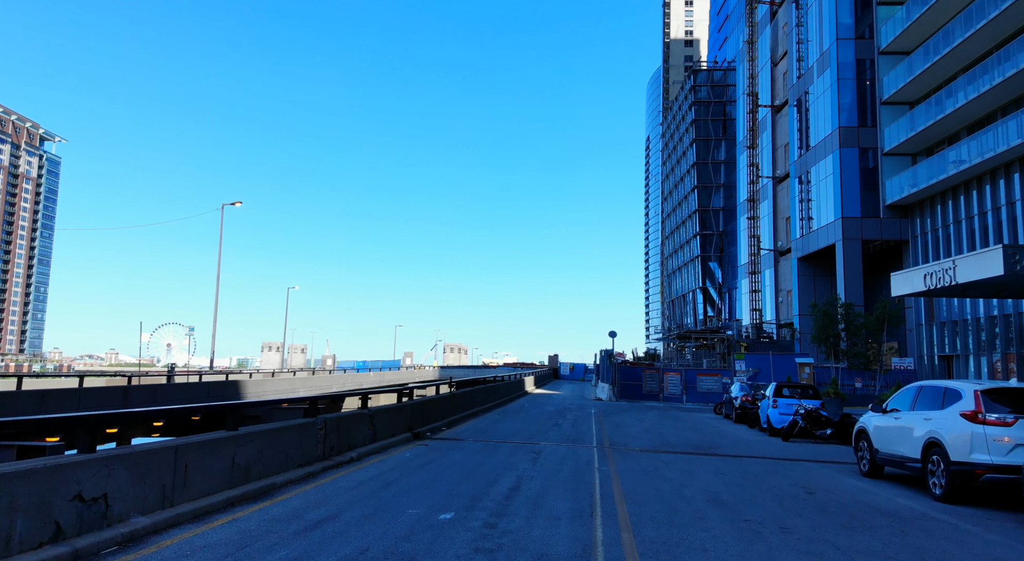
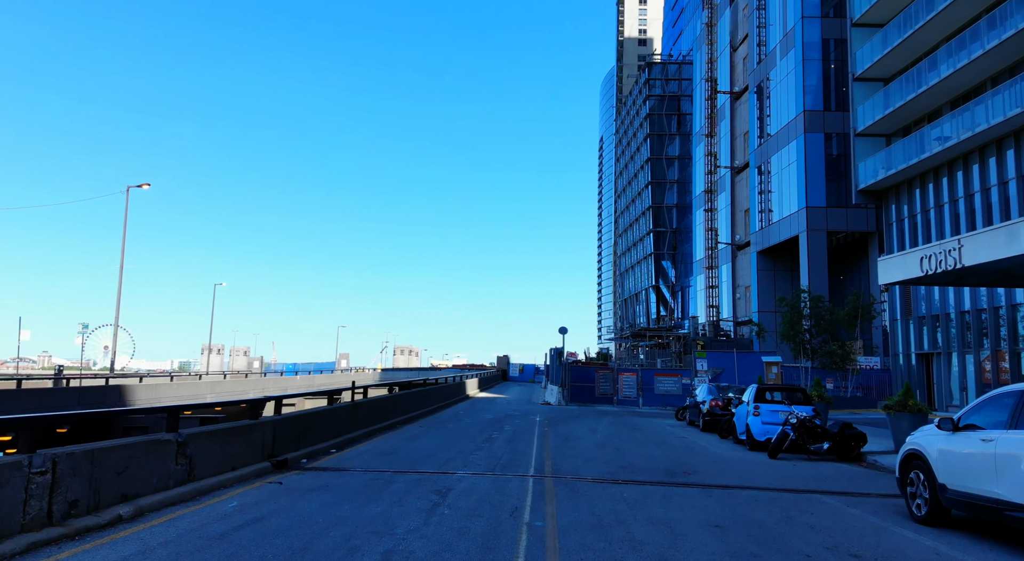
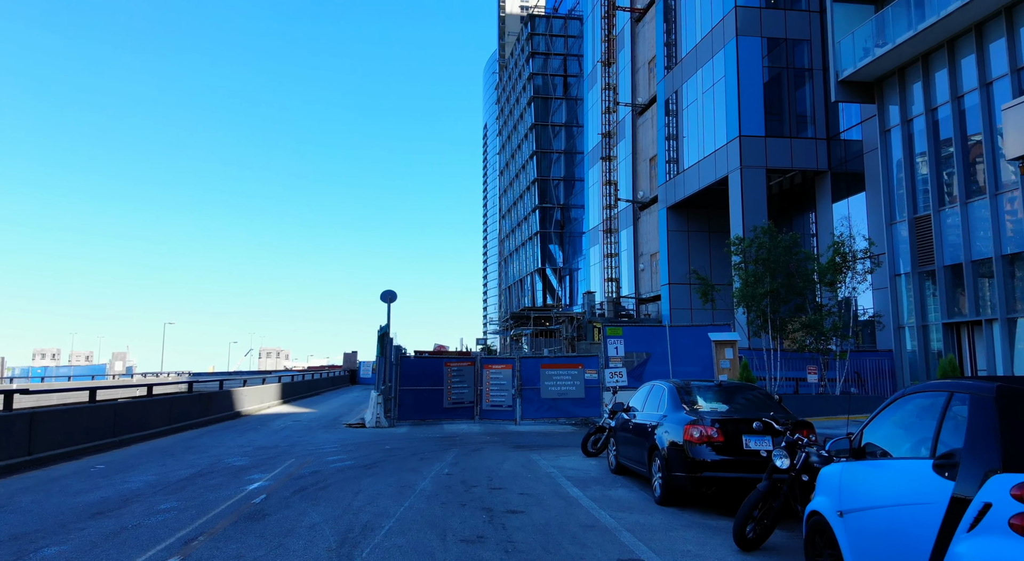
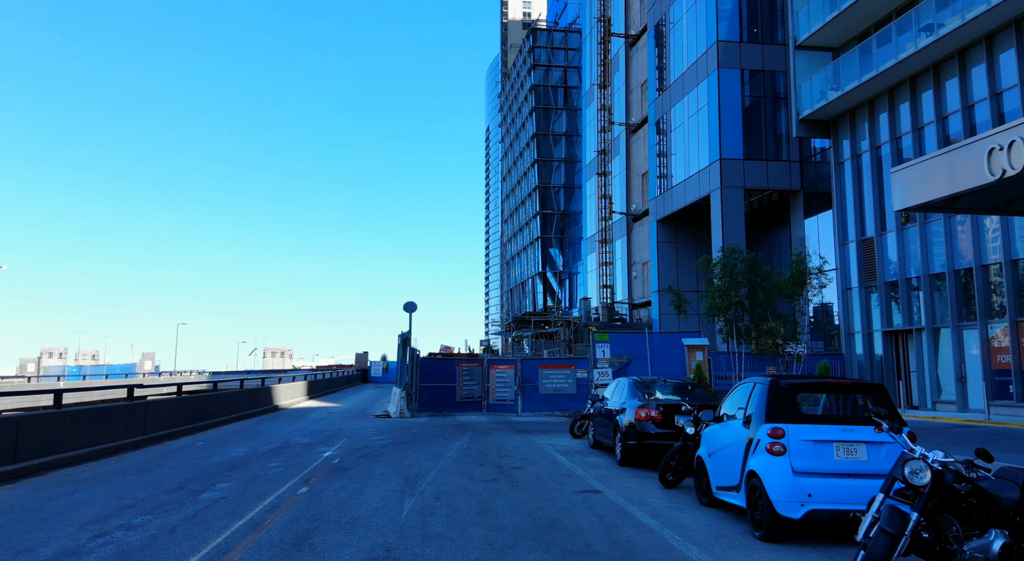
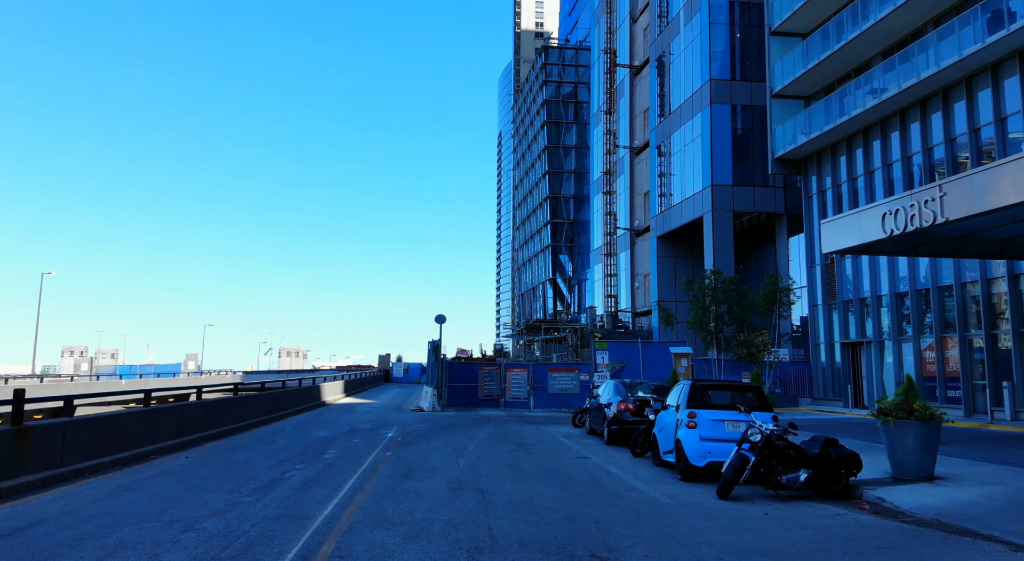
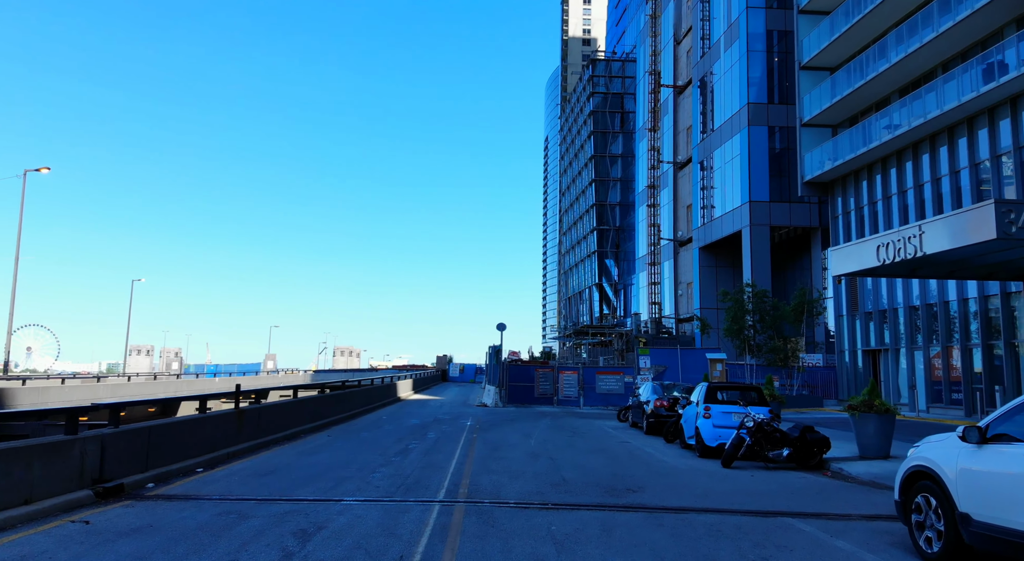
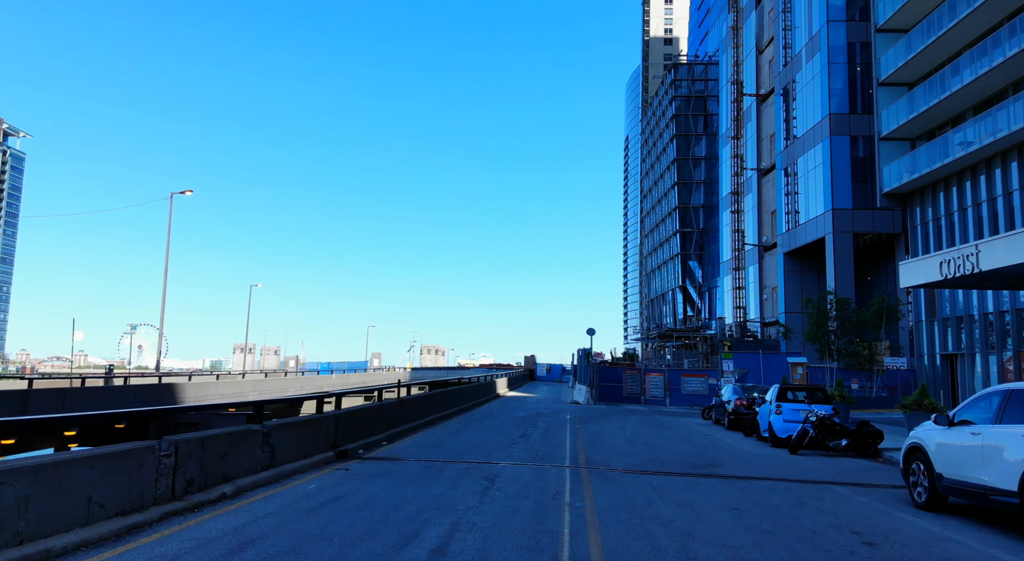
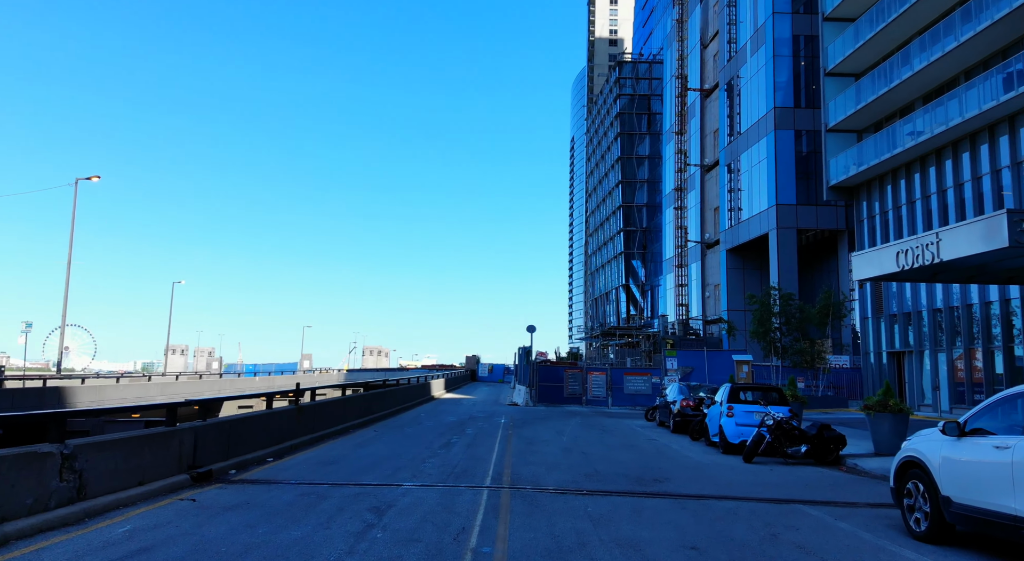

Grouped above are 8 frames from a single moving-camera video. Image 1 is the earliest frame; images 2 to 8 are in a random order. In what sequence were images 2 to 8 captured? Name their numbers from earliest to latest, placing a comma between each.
7, 2, 8, 6, 5, 4, 3
